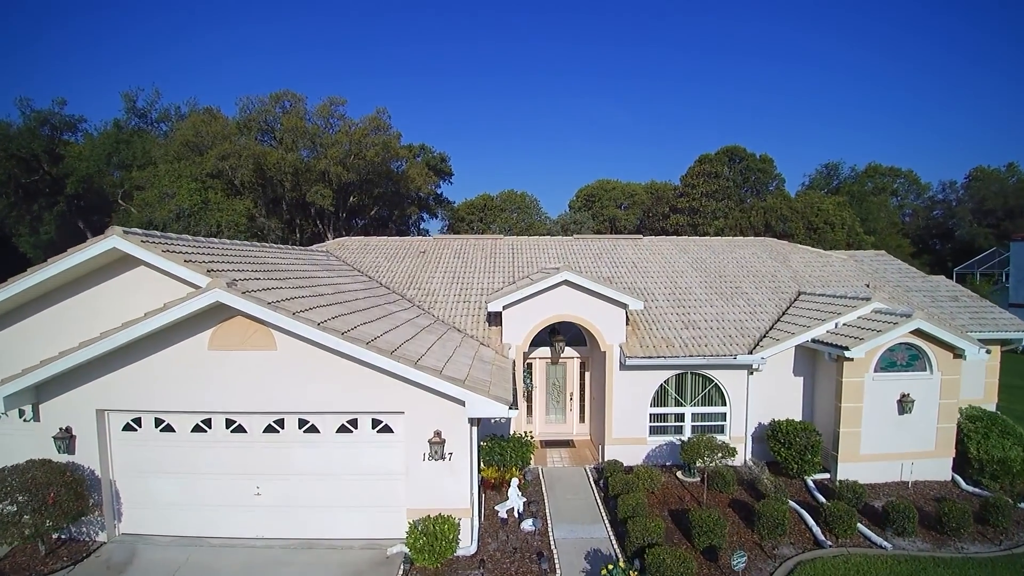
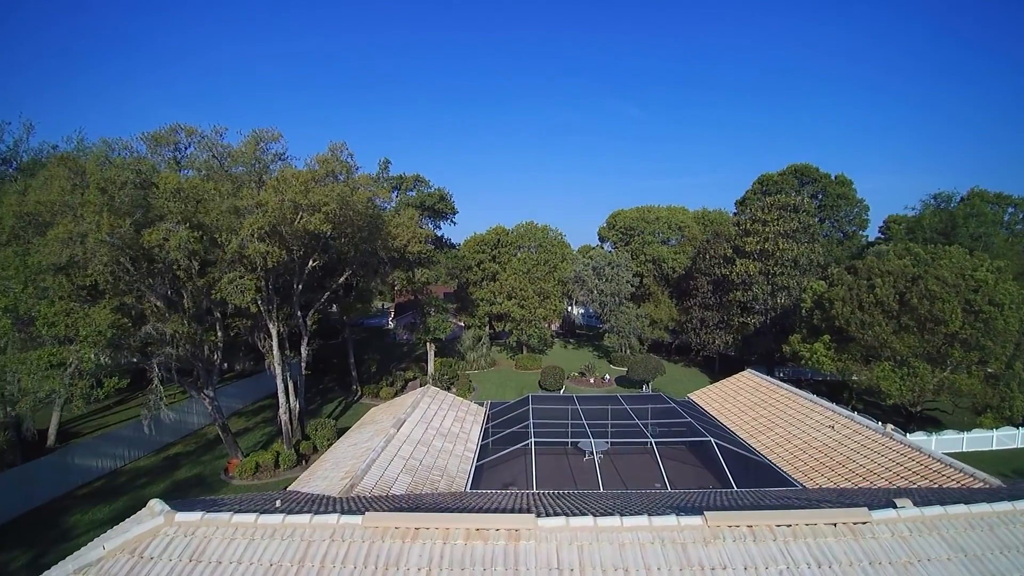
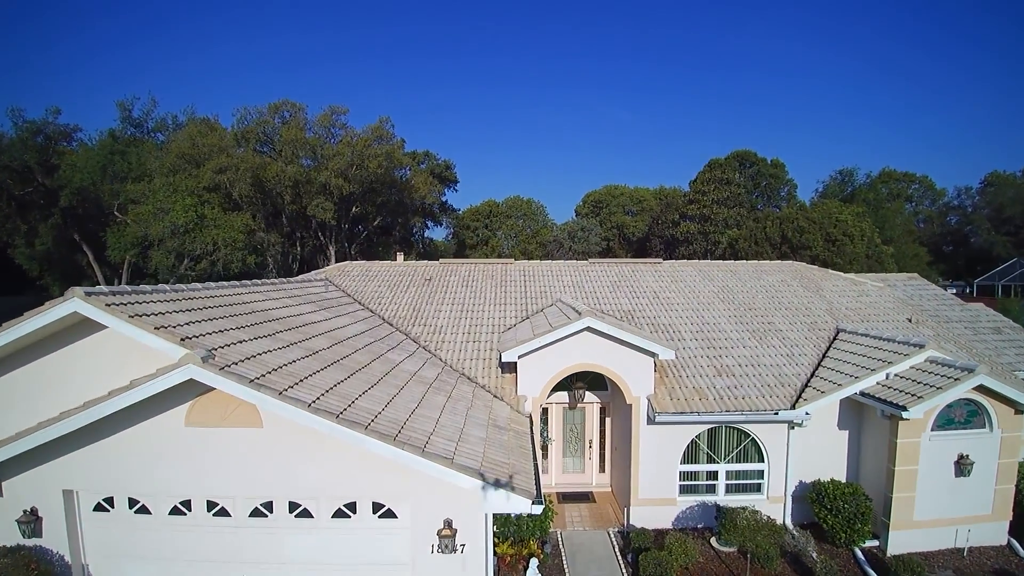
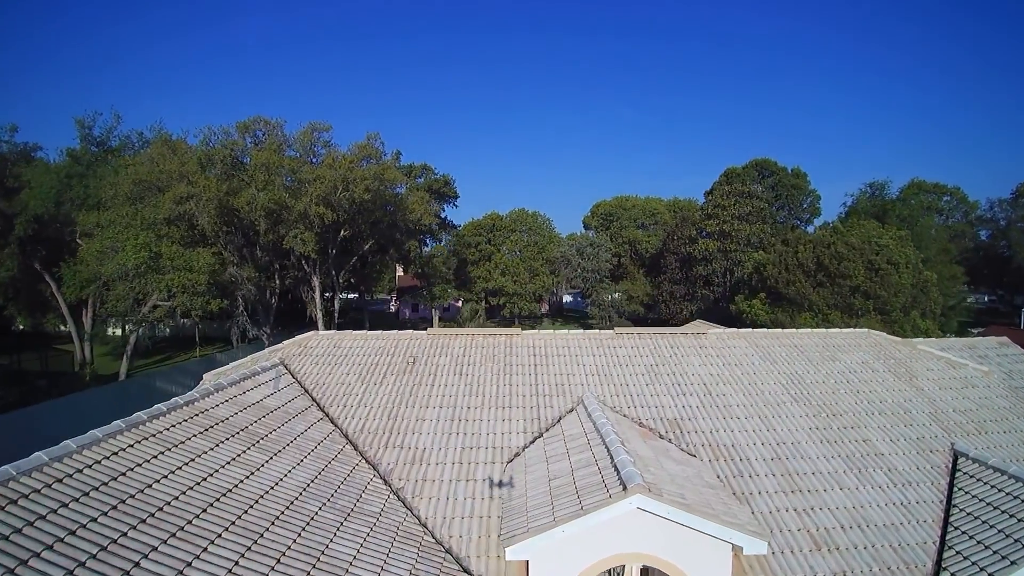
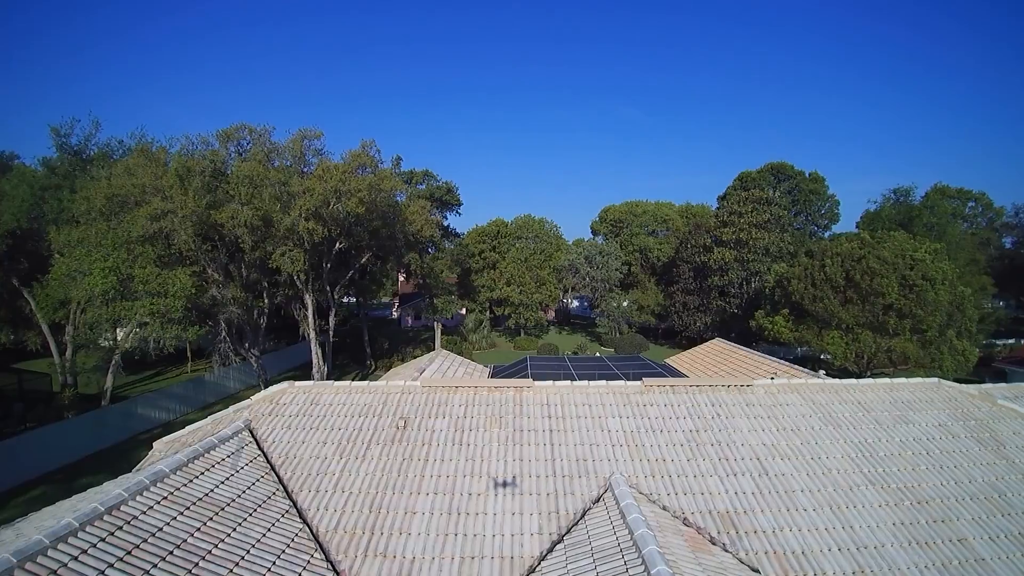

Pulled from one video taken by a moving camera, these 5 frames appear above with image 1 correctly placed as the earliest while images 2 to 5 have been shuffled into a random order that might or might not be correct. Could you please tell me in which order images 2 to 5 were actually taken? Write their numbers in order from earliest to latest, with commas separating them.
3, 4, 5, 2
